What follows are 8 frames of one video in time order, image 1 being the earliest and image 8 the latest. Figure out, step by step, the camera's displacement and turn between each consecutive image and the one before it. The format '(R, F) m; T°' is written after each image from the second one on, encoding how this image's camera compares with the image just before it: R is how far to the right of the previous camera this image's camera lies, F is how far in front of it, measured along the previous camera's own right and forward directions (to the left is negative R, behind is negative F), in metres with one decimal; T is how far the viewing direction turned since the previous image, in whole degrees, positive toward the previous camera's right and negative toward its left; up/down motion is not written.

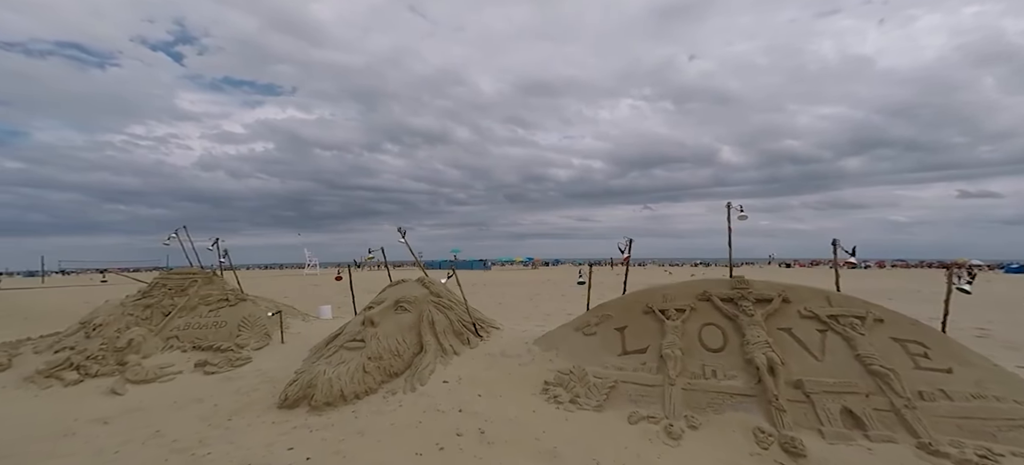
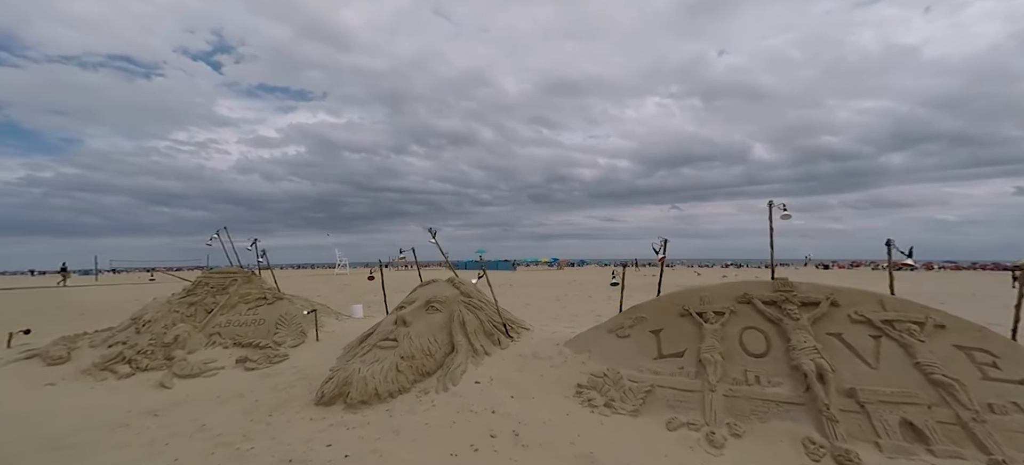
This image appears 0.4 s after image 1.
(-0.1, +0.1) m; -3°
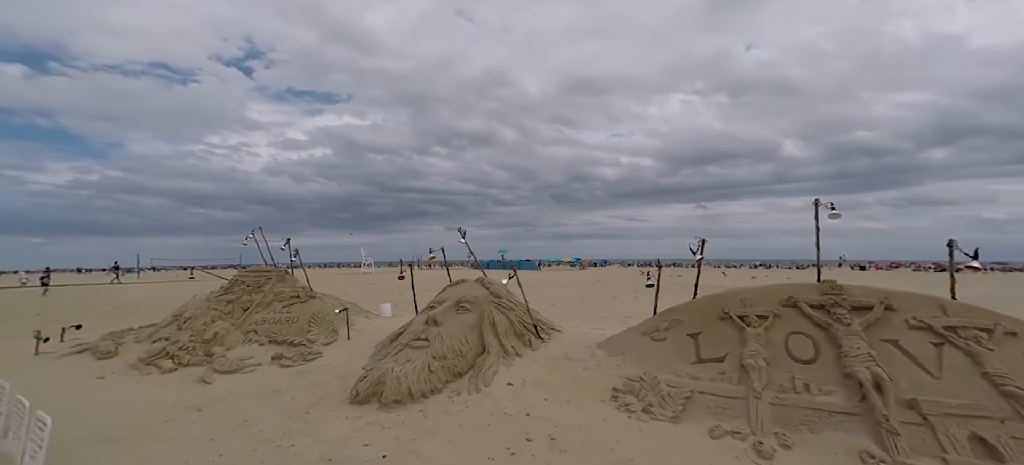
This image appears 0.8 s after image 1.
(-0.1, +0.1) m; -3°
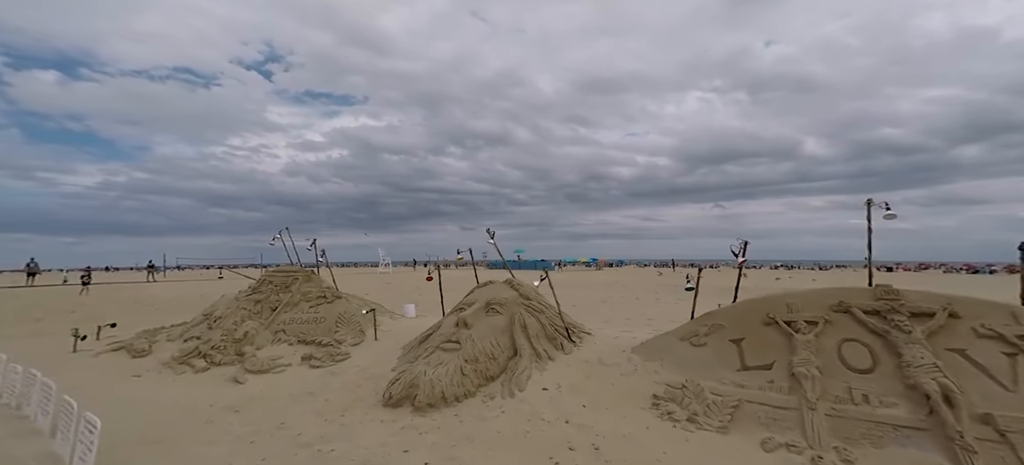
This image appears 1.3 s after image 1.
(-0.2, +0.1) m; -2°
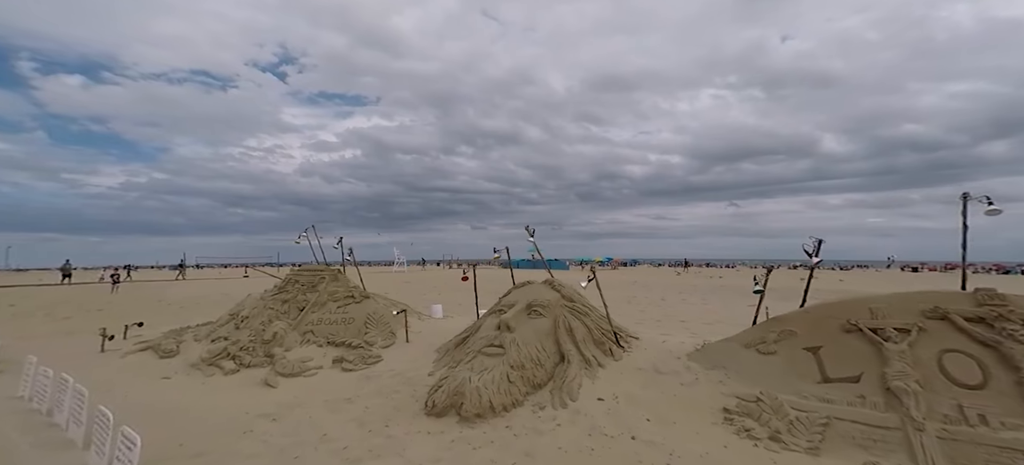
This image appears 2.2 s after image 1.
(-0.4, +0.3) m; -2°
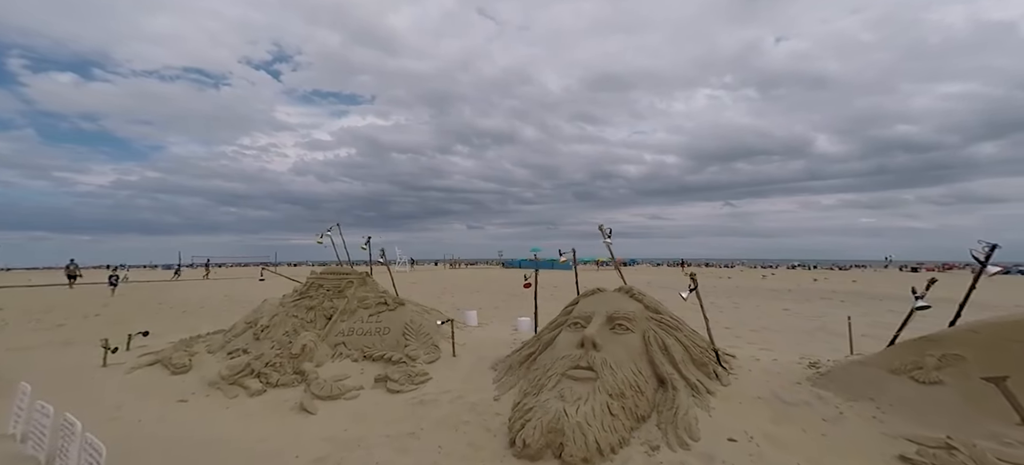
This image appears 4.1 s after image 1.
(-1.0, +0.9) m; 0°
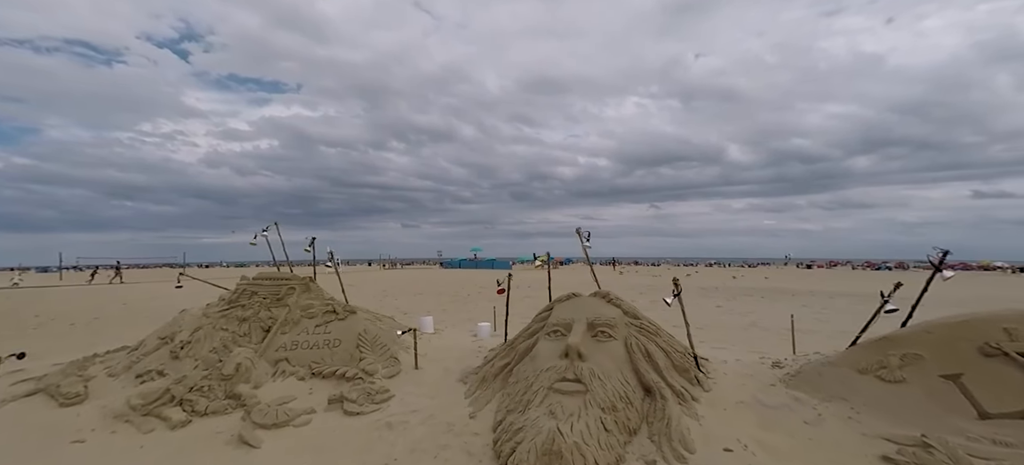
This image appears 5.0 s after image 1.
(-0.5, +0.3) m; +8°
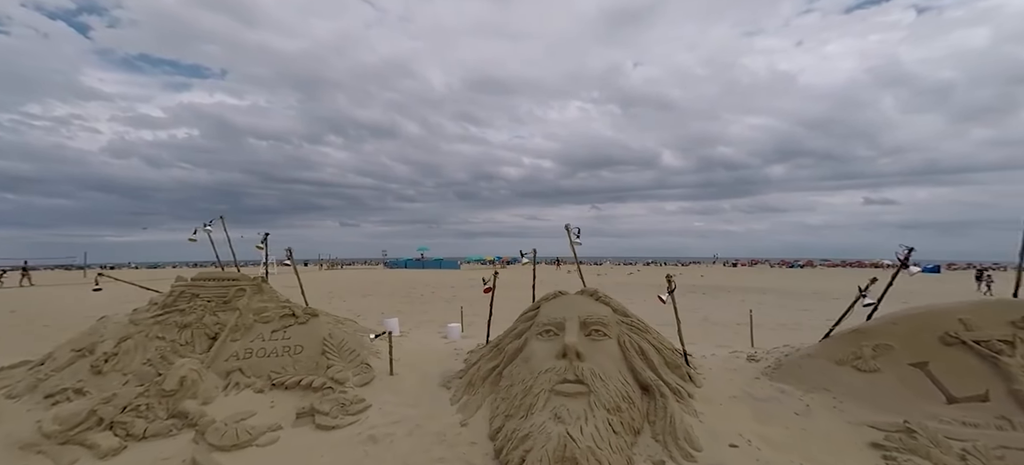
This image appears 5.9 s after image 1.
(-0.5, +0.2) m; +7°
